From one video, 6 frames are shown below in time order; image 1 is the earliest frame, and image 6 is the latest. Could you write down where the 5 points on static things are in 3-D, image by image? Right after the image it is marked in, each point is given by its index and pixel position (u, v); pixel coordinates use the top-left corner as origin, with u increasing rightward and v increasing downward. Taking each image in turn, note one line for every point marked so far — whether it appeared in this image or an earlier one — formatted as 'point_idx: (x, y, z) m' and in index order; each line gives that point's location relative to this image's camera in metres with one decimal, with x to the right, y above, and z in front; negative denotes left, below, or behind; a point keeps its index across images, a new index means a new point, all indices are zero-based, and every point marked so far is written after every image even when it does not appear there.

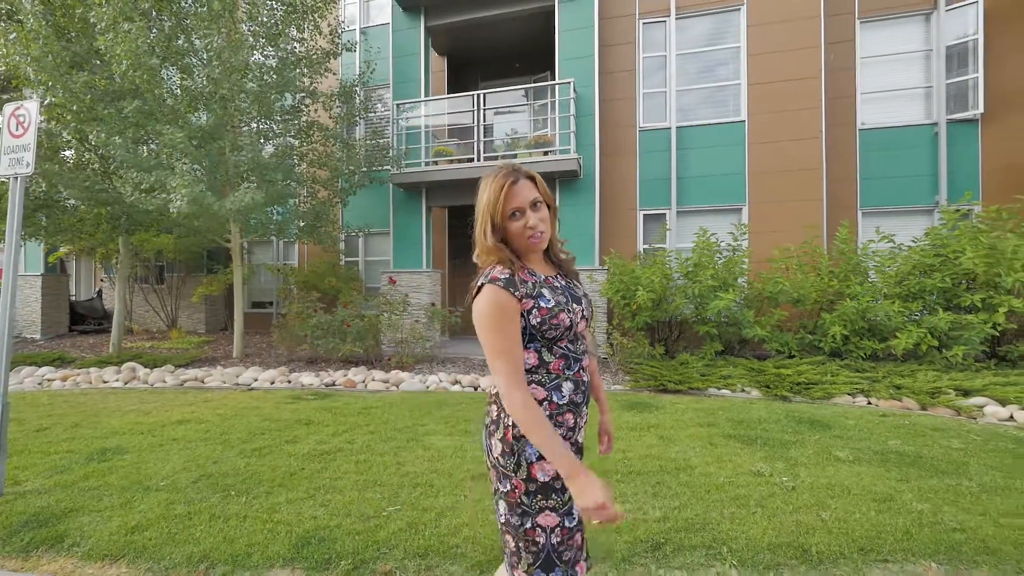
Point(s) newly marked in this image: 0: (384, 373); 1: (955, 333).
0: (-2.5, -1.7, +8.6) m
1: (+7.2, -0.7, +7.1) m
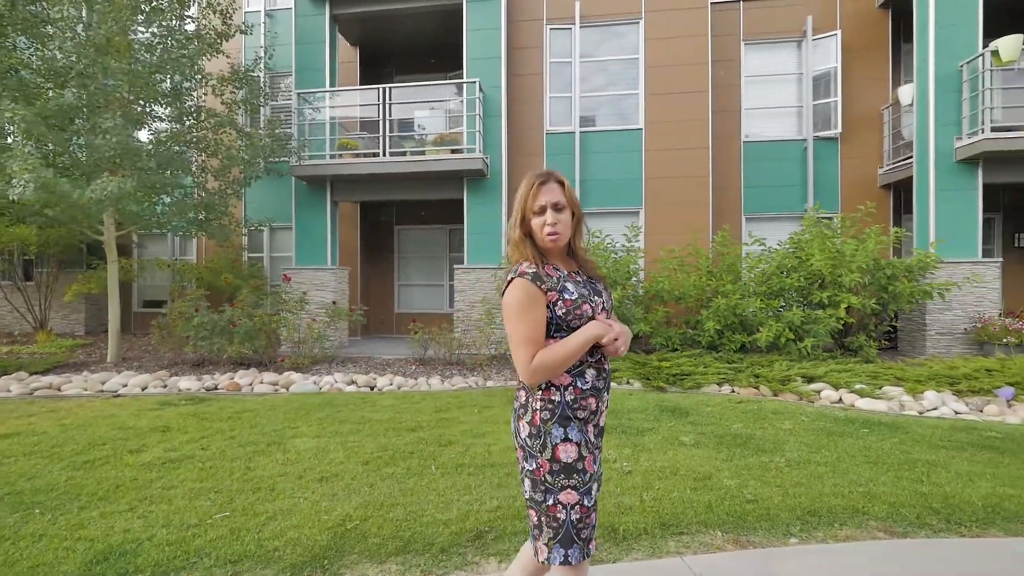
0: (-4.5, -1.6, +8.2) m
1: (+5.4, -0.7, +8.0) m
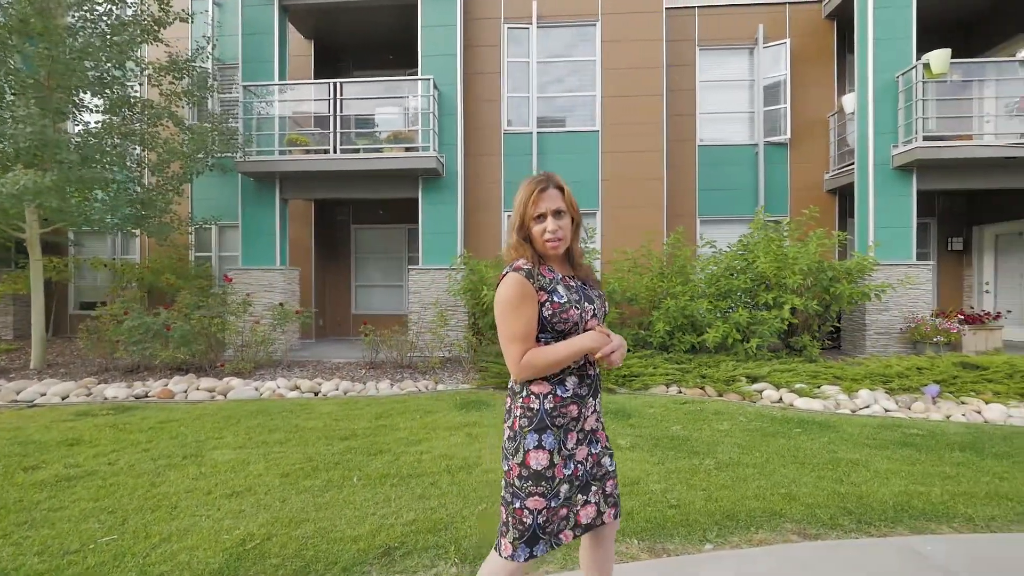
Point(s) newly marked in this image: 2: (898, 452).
0: (-5.4, -1.7, +7.8) m
1: (+4.5, -0.7, +8.2) m
2: (+4.0, -1.7, +4.6) m
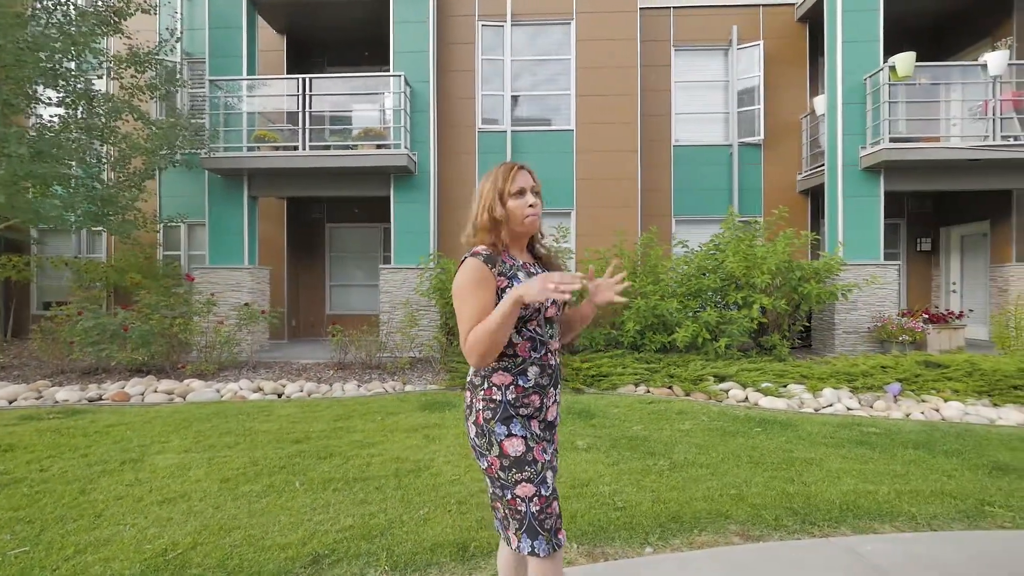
0: (-5.9, -1.6, +7.6) m
1: (+4.0, -0.7, +8.2) m
2: (+3.6, -1.7, +4.6) m
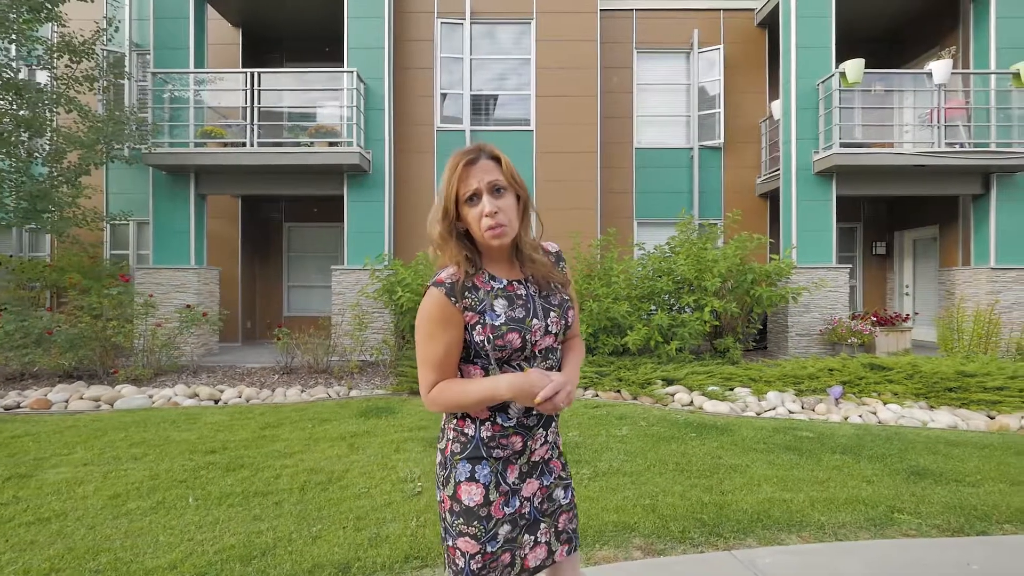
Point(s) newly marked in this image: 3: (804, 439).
0: (-6.8, -1.7, +7.2) m
1: (+3.1, -0.8, +8.2) m
2: (+2.8, -1.7, +4.5) m
3: (+3.4, -1.7, +5.0) m
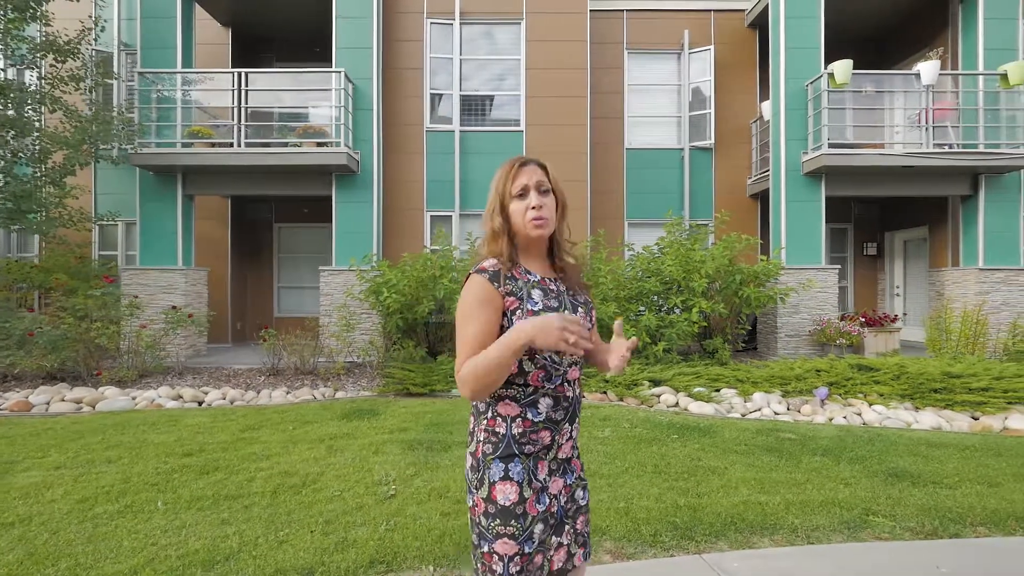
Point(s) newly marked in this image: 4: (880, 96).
0: (-7.0, -1.7, +7.2) m
1: (+2.8, -0.8, +8.2) m
2: (+2.6, -1.8, +4.5) m
3: (+3.1, -1.7, +5.0) m
4: (+7.8, +4.1, +9.4) m
